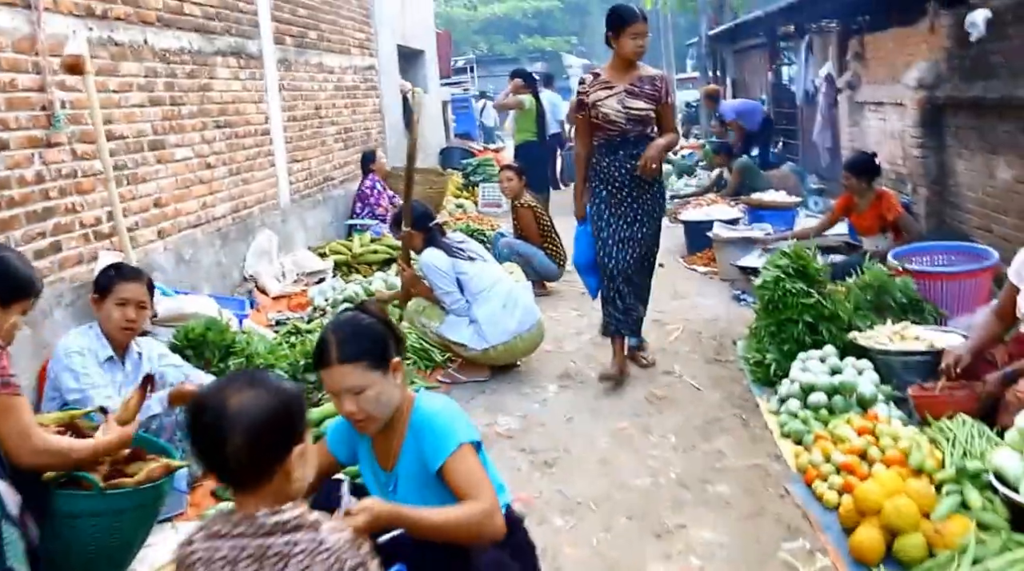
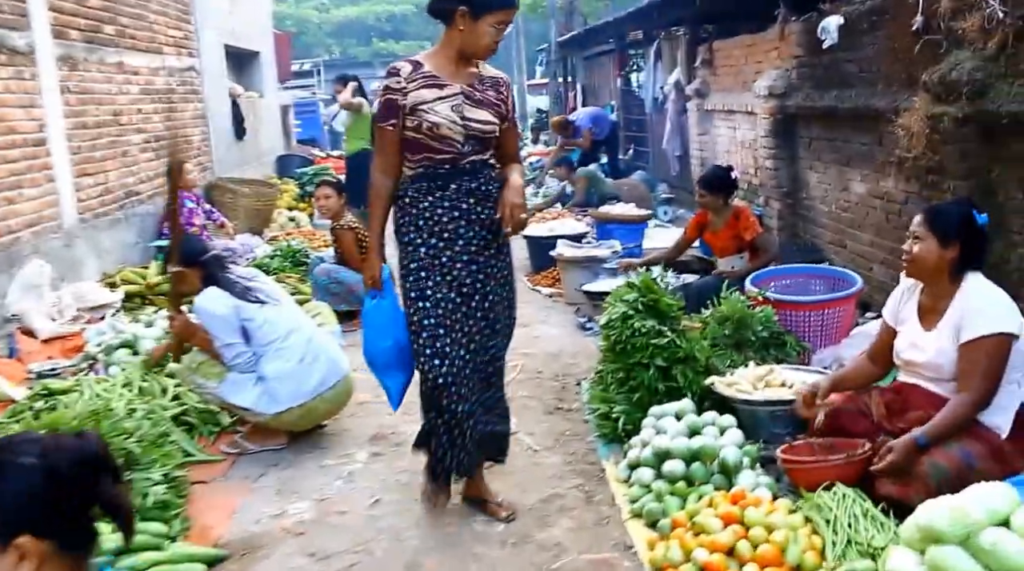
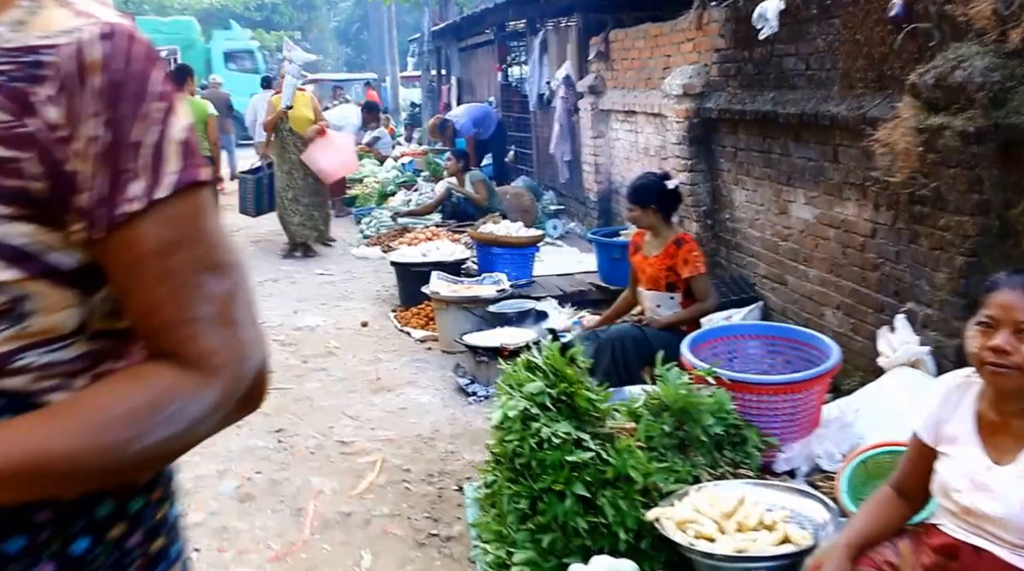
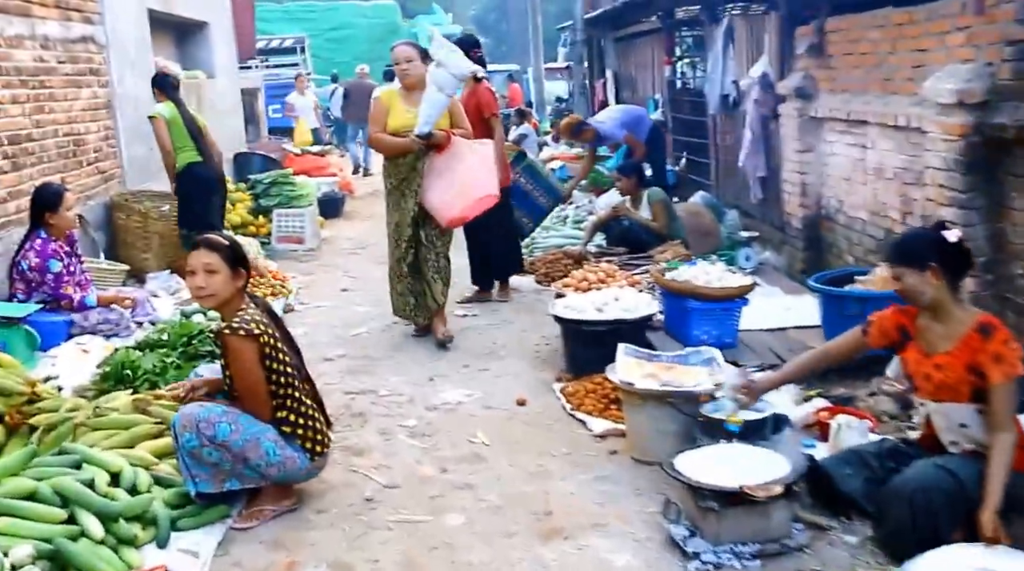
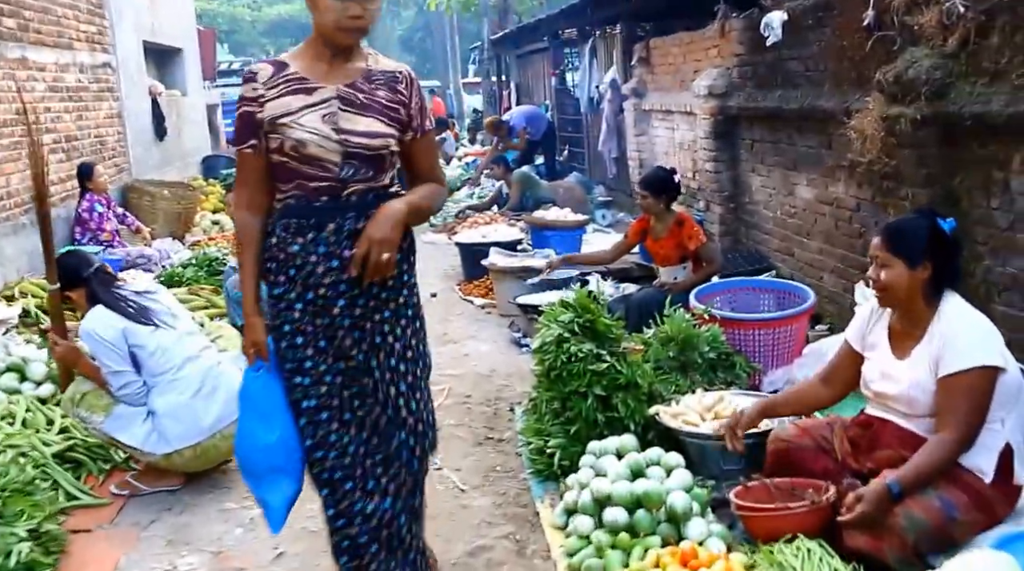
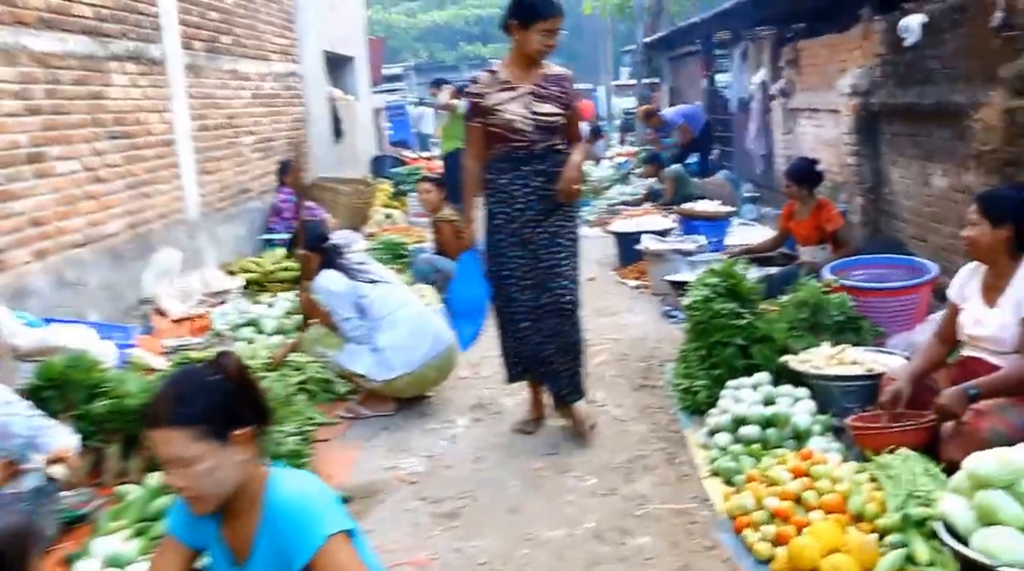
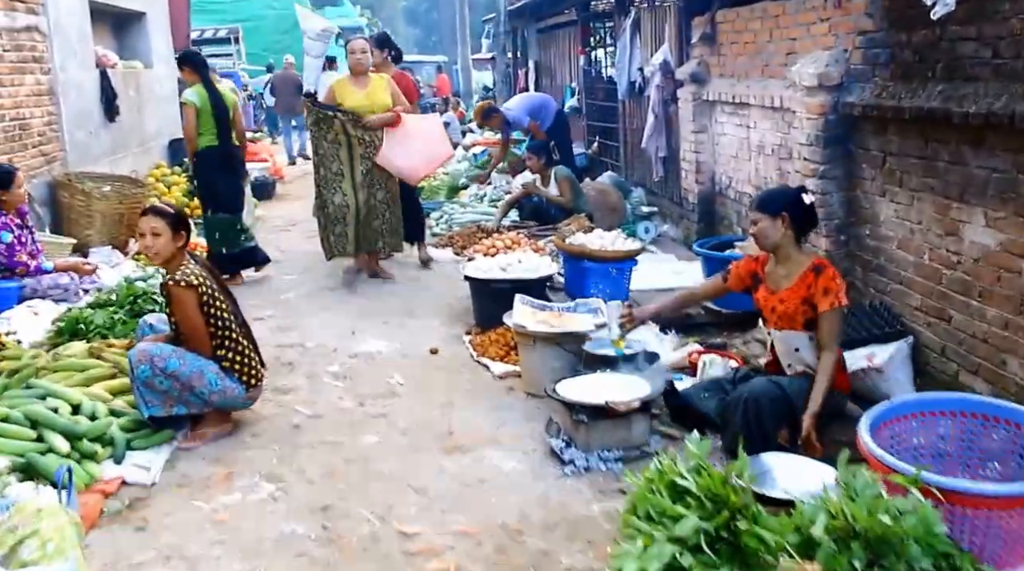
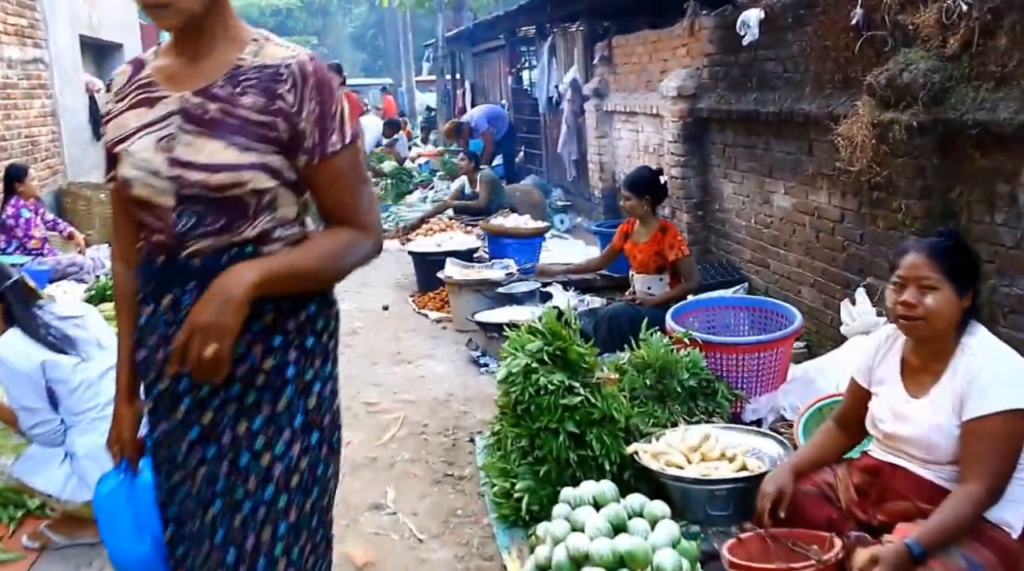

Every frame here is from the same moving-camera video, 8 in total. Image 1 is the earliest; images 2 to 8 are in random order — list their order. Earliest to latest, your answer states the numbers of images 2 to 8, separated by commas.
6, 2, 5, 8, 3, 7, 4
